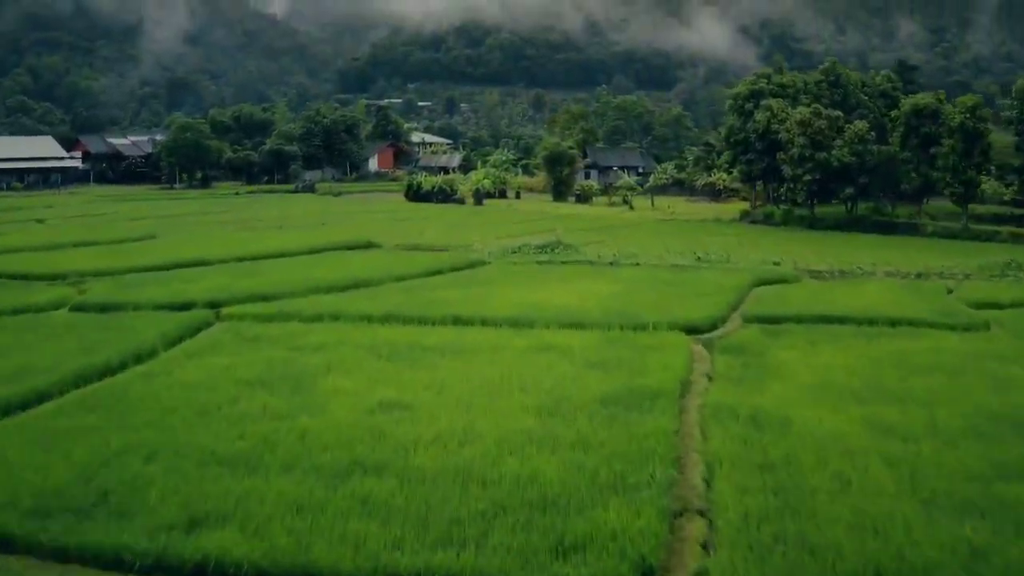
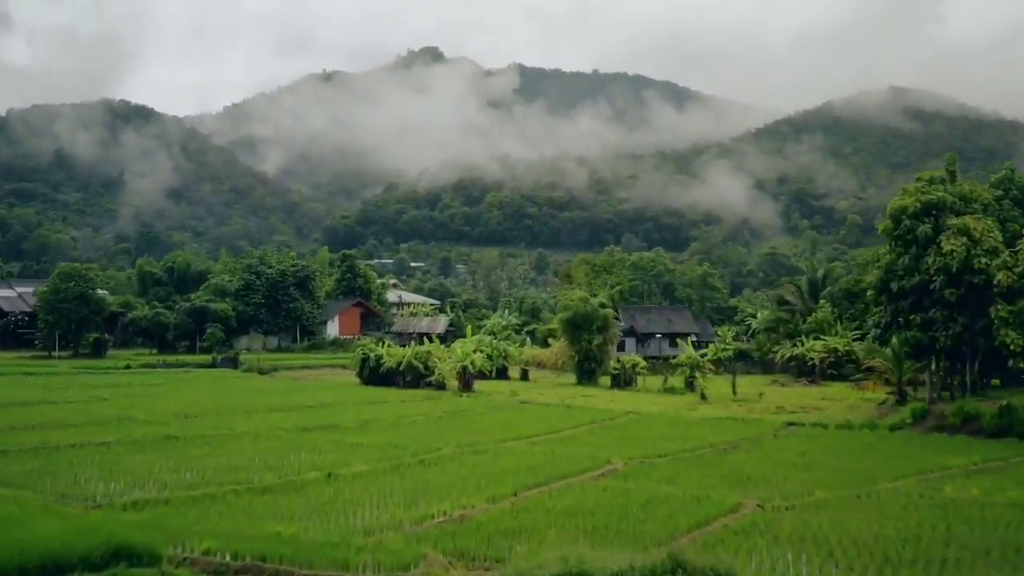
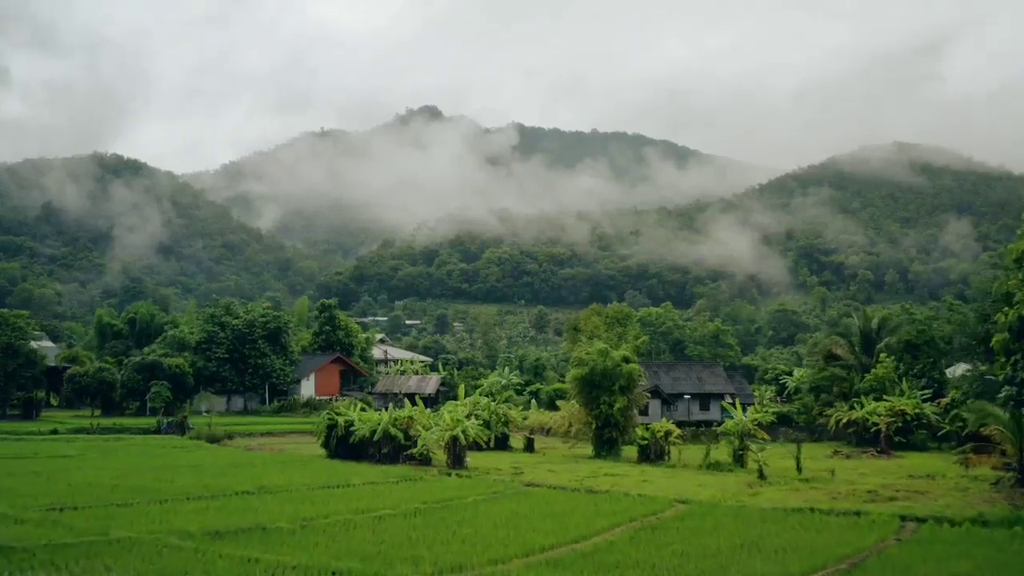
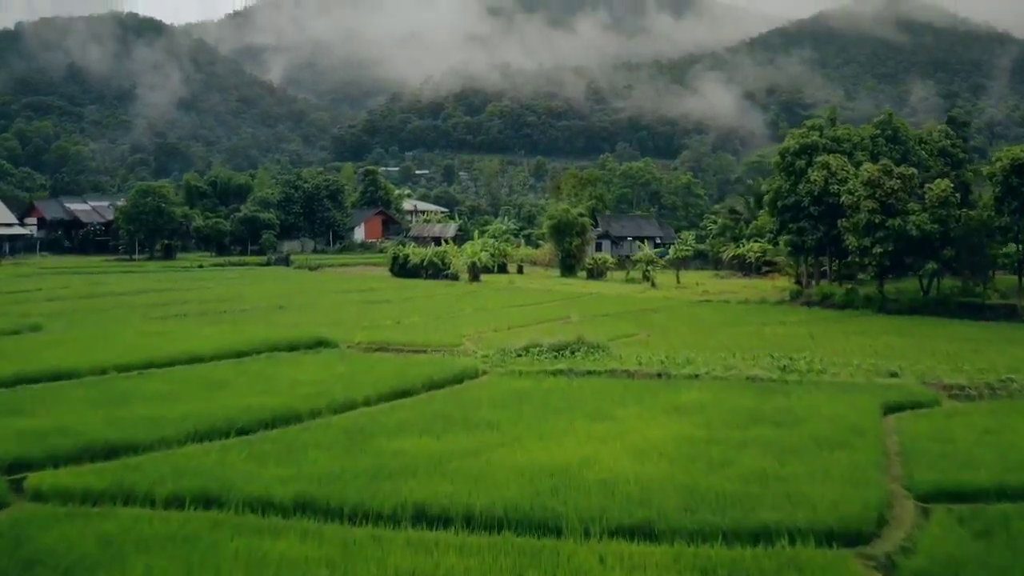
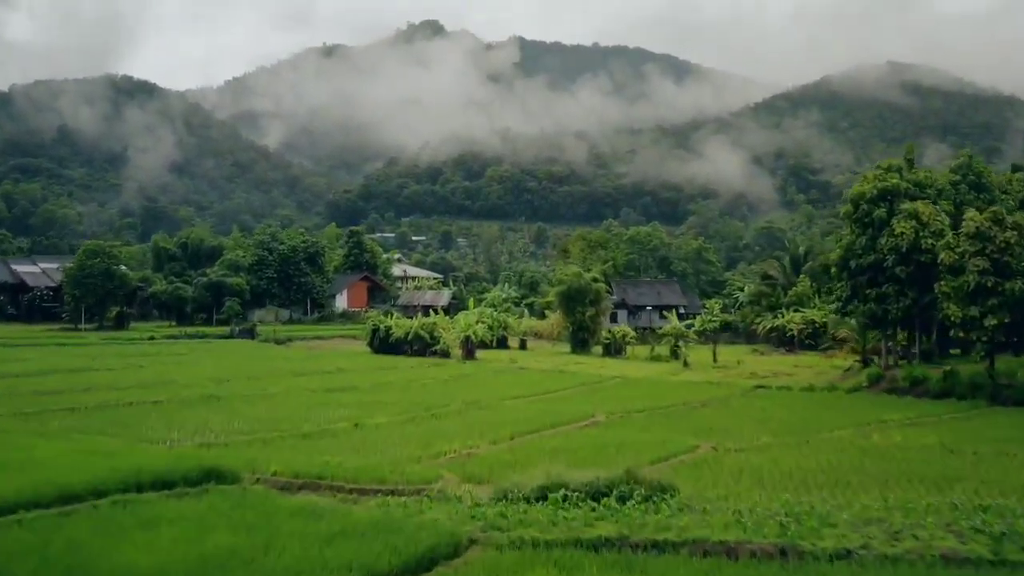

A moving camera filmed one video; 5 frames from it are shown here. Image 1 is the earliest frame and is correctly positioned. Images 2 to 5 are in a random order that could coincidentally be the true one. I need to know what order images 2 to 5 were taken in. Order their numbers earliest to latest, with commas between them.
4, 5, 2, 3
